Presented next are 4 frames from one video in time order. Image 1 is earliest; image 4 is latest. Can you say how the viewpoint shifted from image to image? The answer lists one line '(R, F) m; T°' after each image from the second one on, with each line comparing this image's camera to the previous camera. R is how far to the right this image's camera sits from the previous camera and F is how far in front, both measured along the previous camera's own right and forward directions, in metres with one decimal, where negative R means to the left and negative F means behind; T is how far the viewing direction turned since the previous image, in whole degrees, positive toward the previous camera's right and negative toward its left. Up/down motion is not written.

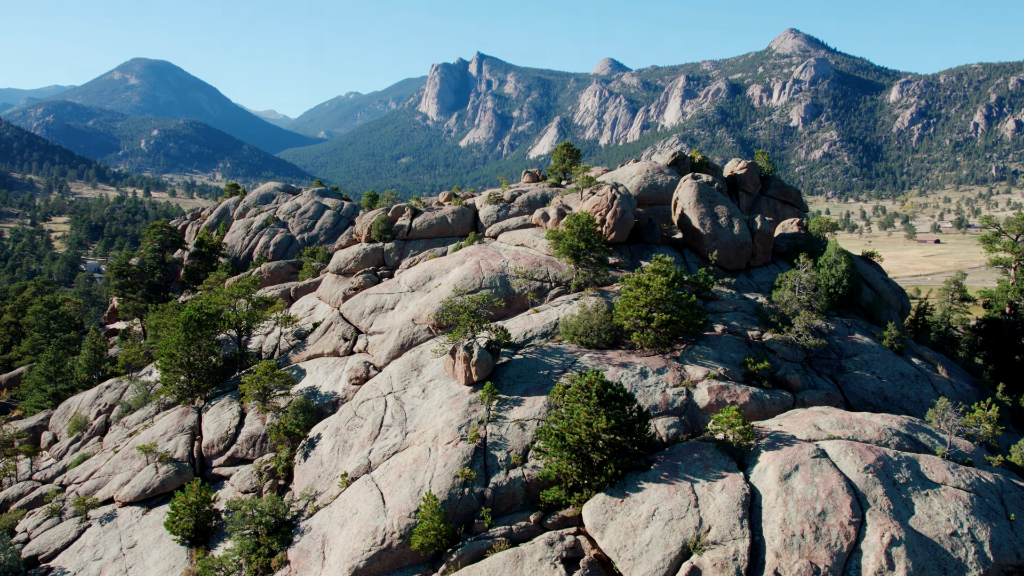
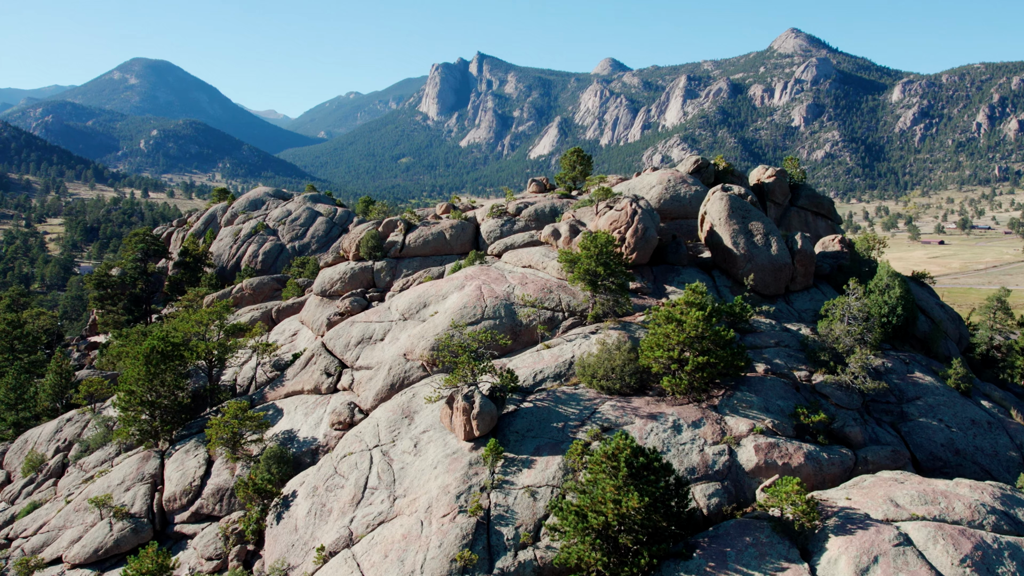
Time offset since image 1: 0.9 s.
(-0.4, +6.1) m; 0°
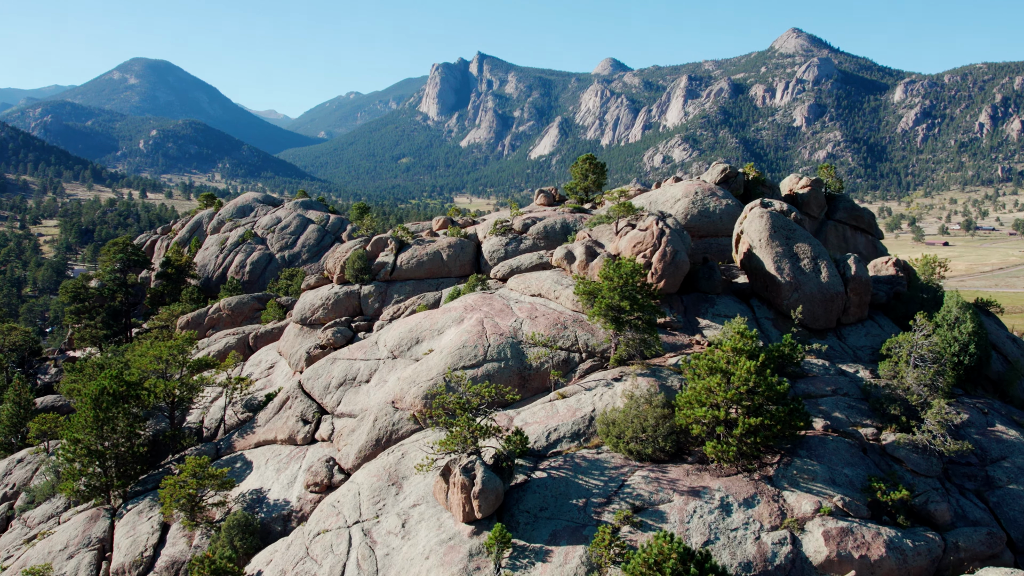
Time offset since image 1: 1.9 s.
(-0.4, +6.1) m; 0°
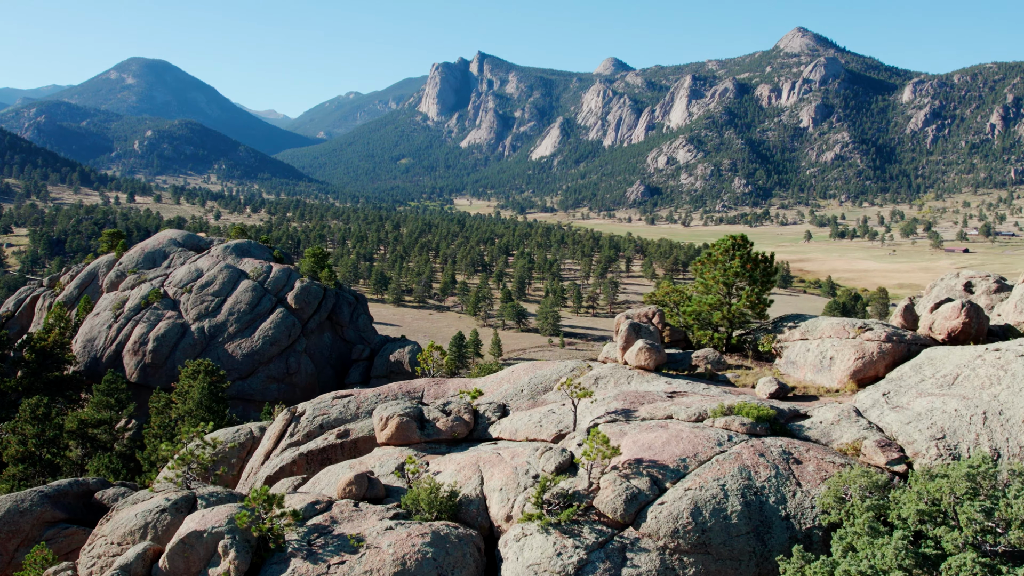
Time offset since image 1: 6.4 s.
(-2.0, +30.1) m; 0°
